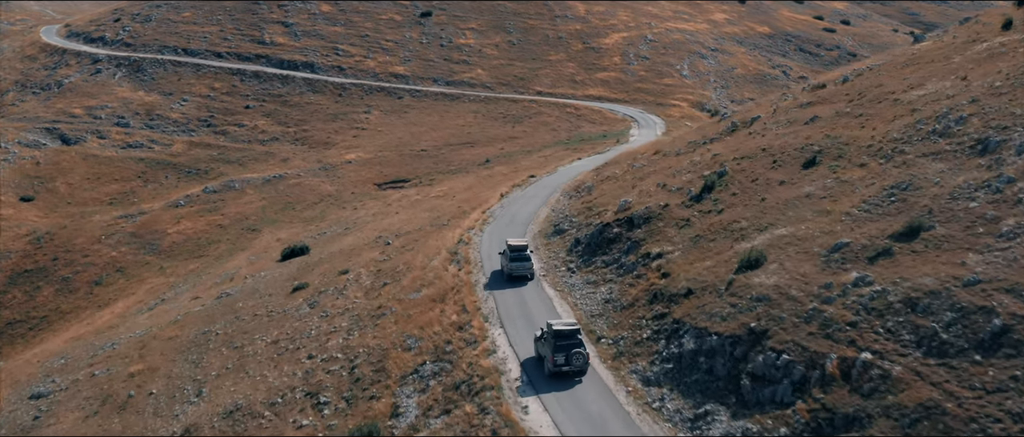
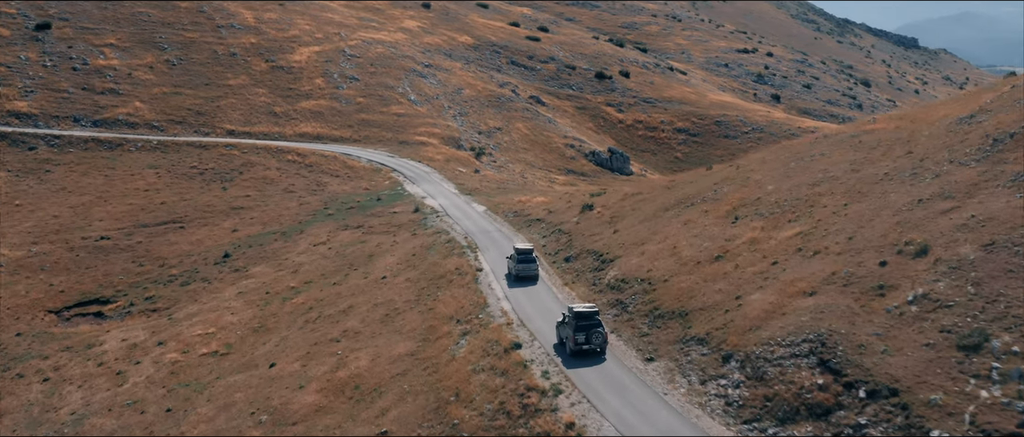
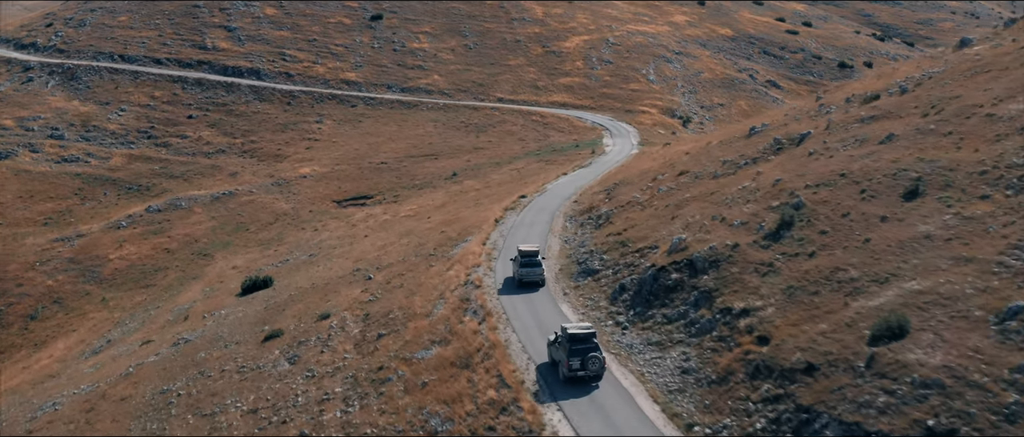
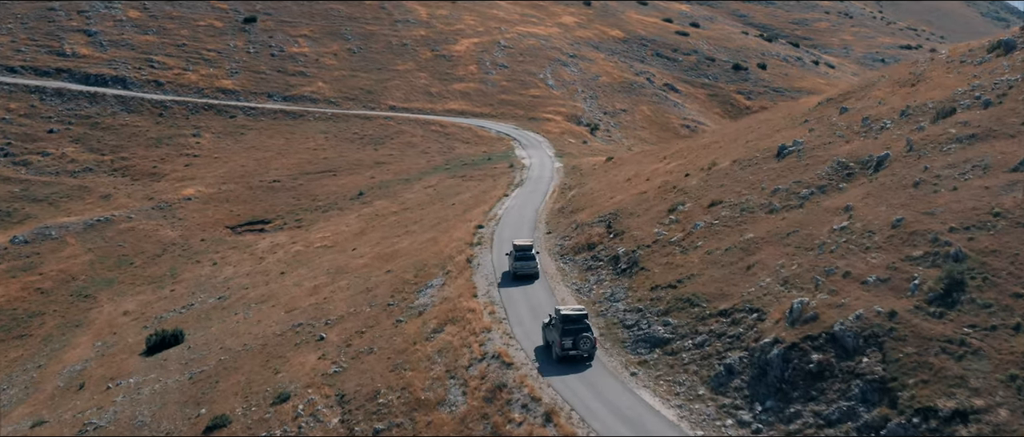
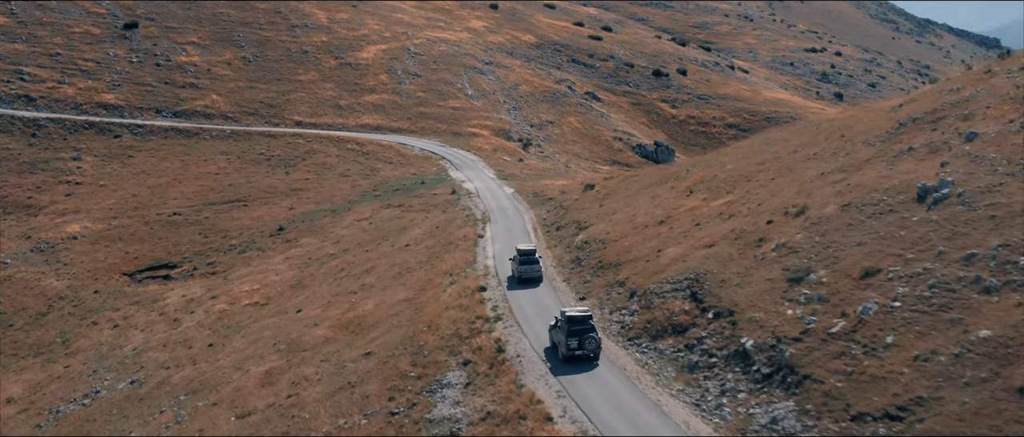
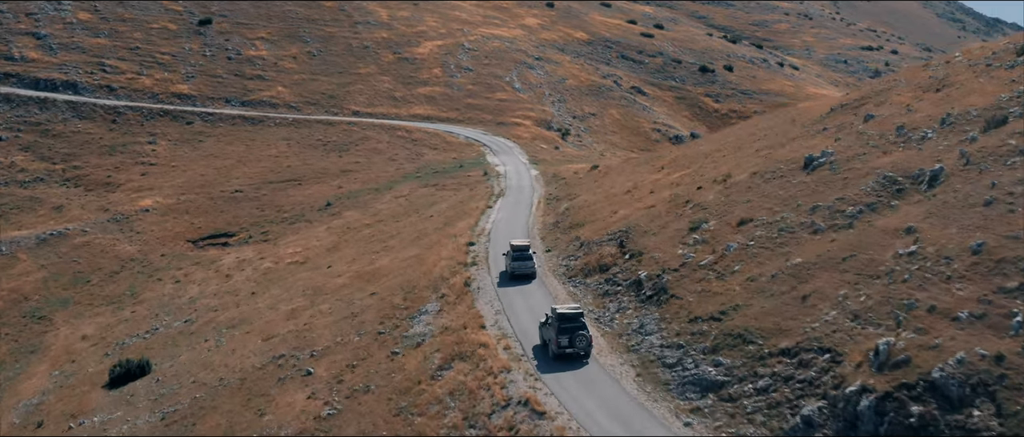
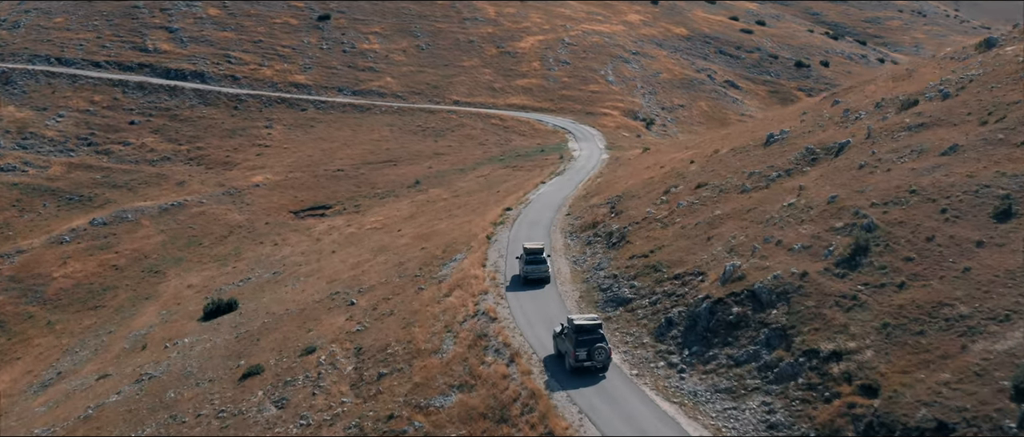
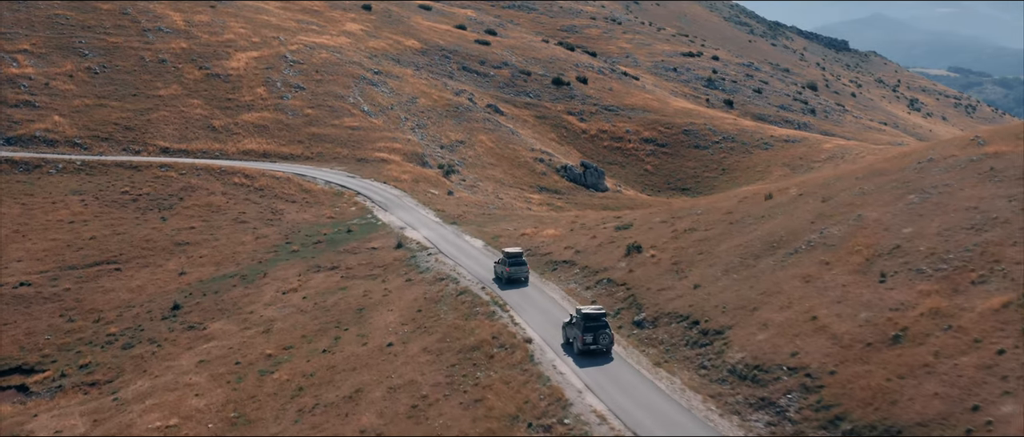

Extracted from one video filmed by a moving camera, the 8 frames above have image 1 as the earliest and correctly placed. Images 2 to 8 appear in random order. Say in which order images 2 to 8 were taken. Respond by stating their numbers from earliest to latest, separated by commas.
3, 7, 4, 6, 5, 2, 8
